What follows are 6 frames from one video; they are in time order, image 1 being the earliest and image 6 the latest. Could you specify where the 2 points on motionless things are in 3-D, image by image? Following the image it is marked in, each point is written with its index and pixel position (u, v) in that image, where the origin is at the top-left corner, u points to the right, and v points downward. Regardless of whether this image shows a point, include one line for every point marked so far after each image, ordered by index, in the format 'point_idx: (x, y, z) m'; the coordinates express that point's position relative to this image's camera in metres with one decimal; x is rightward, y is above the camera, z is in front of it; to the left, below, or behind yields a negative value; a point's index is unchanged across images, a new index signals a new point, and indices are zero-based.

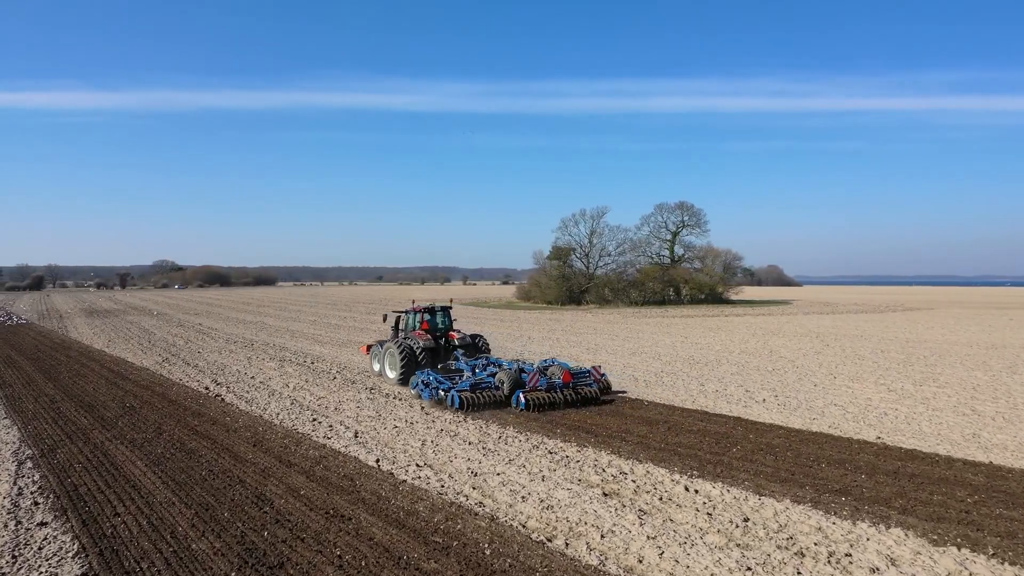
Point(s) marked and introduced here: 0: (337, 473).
0: (-1.7, -1.8, +8.2) m
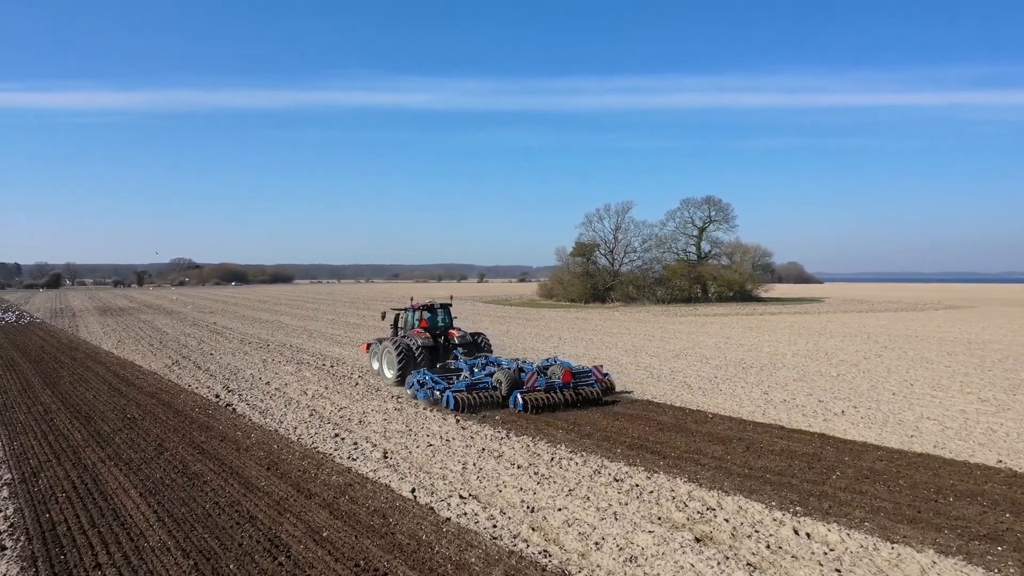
0: (-1.2, -1.8, +6.9) m
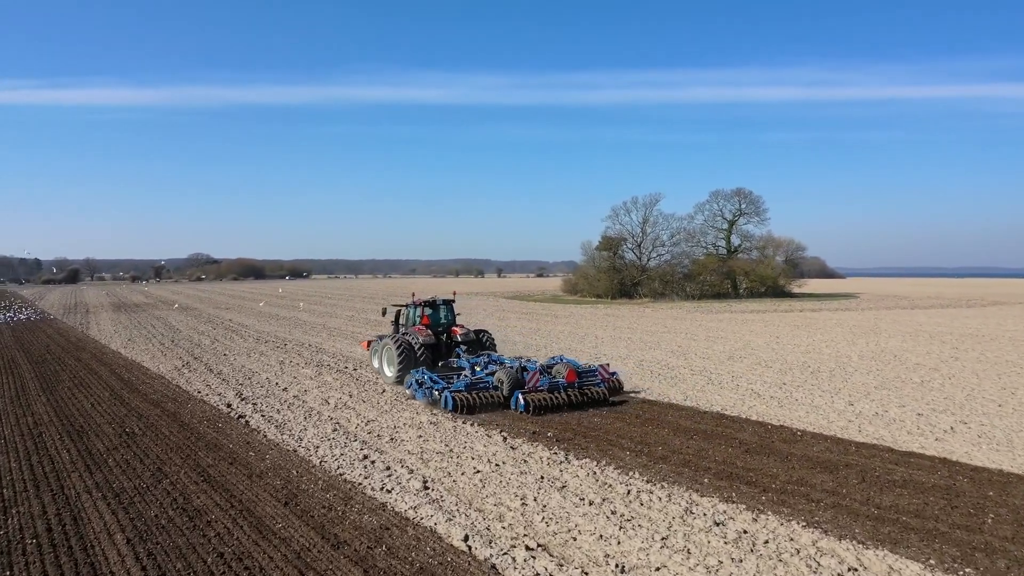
0: (-0.6, -1.7, +5.4) m
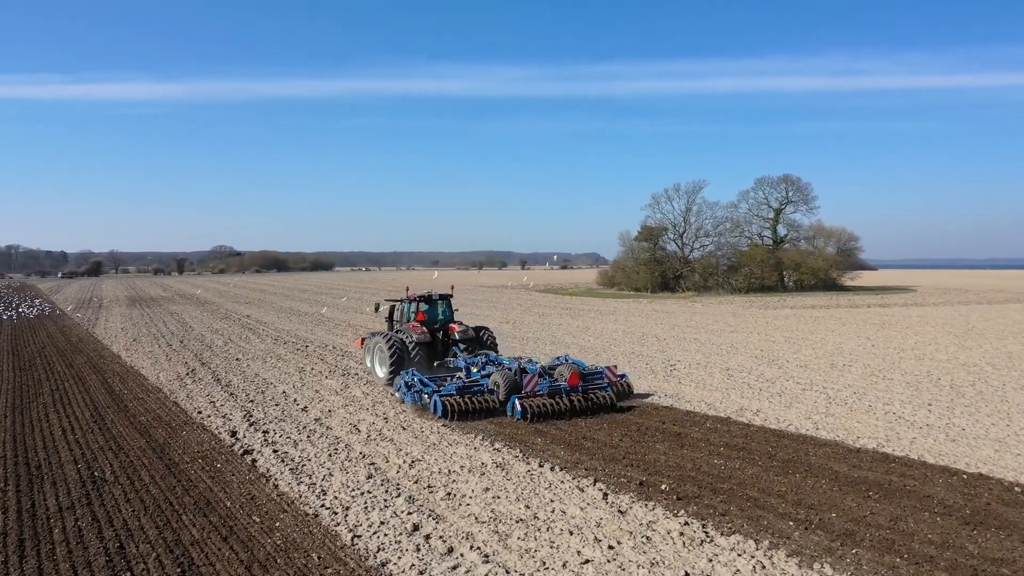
0: (+0.1, -1.8, +2.9) m
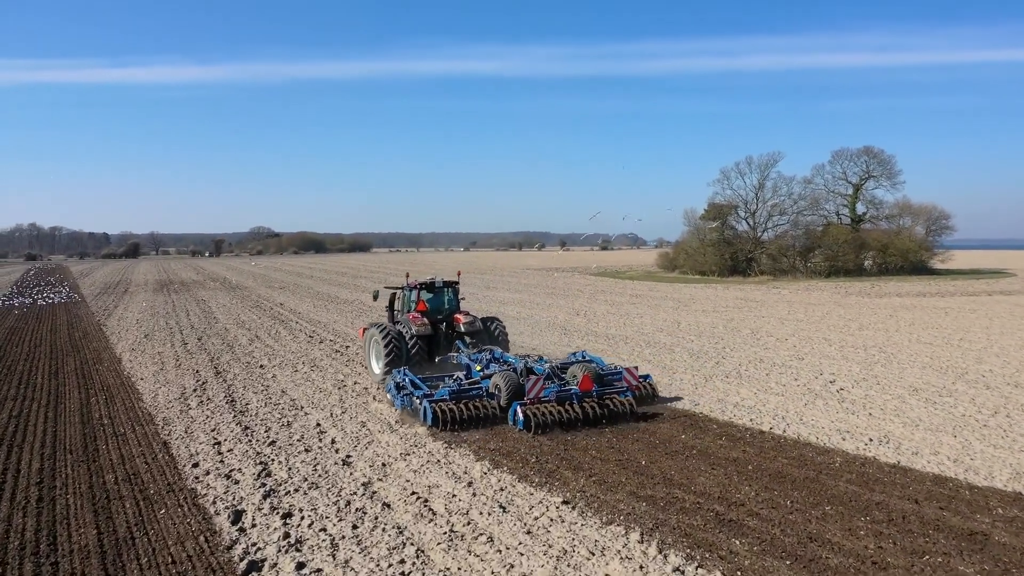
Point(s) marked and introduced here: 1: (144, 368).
0: (+0.9, -1.9, -0.6) m
1: (-5.5, -1.2, +13.1) m
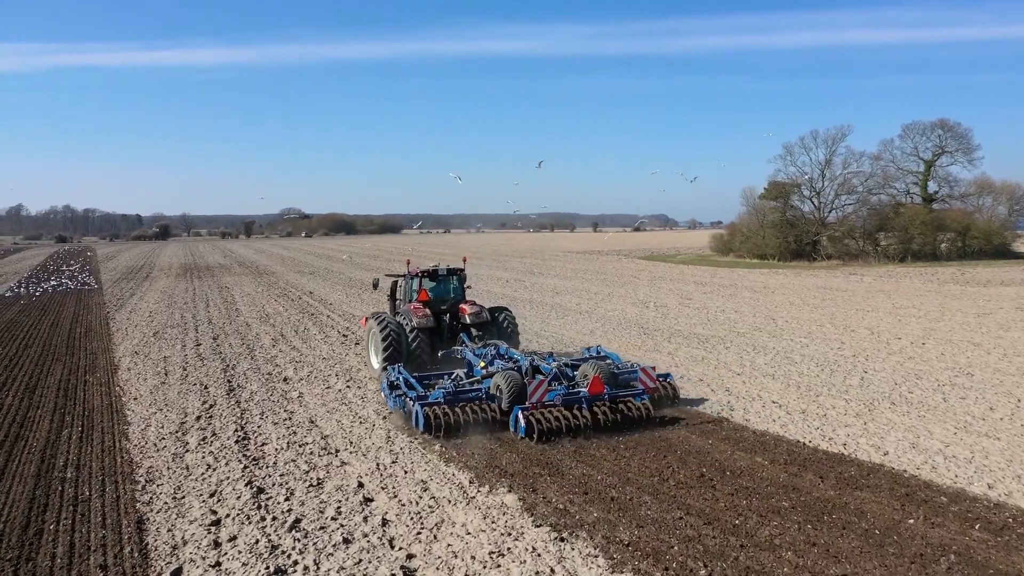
0: (+1.5, -2.1, -3.3) m
1: (-4.5, -1.2, +10.7) m
